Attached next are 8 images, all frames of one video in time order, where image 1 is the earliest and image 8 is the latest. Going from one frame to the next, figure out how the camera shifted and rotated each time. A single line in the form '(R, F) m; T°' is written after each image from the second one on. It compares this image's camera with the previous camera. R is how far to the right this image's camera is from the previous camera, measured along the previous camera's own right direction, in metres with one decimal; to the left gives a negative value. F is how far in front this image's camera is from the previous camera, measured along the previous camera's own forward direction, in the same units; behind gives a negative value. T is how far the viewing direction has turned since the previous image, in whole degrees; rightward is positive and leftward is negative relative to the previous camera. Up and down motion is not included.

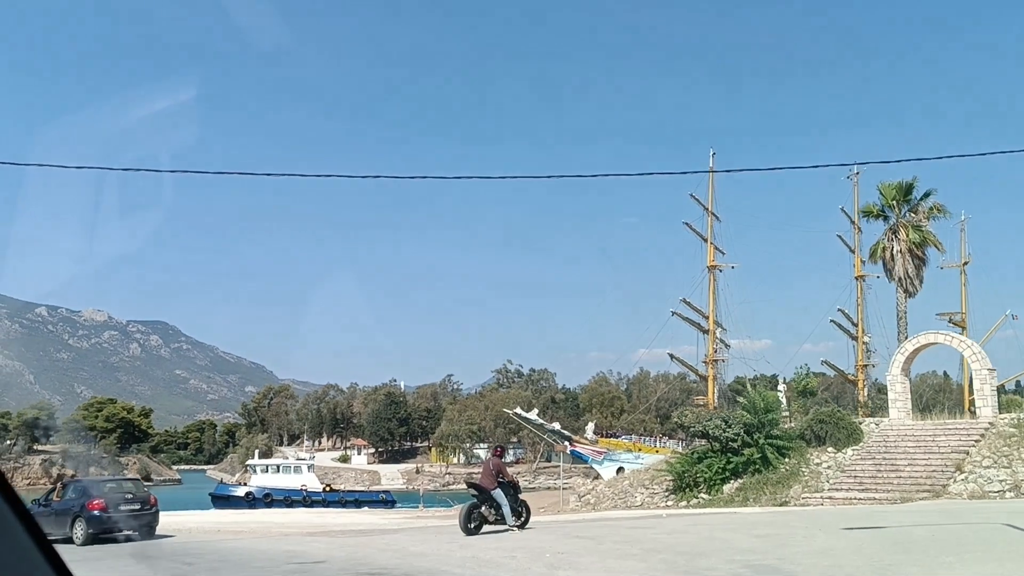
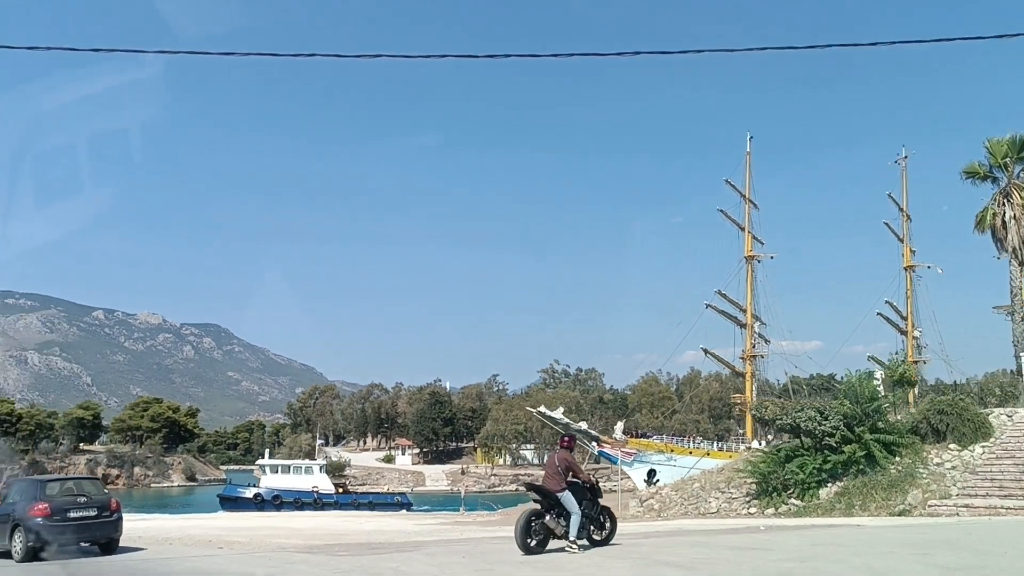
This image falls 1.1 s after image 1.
(-0.1, +4.5) m; -3°
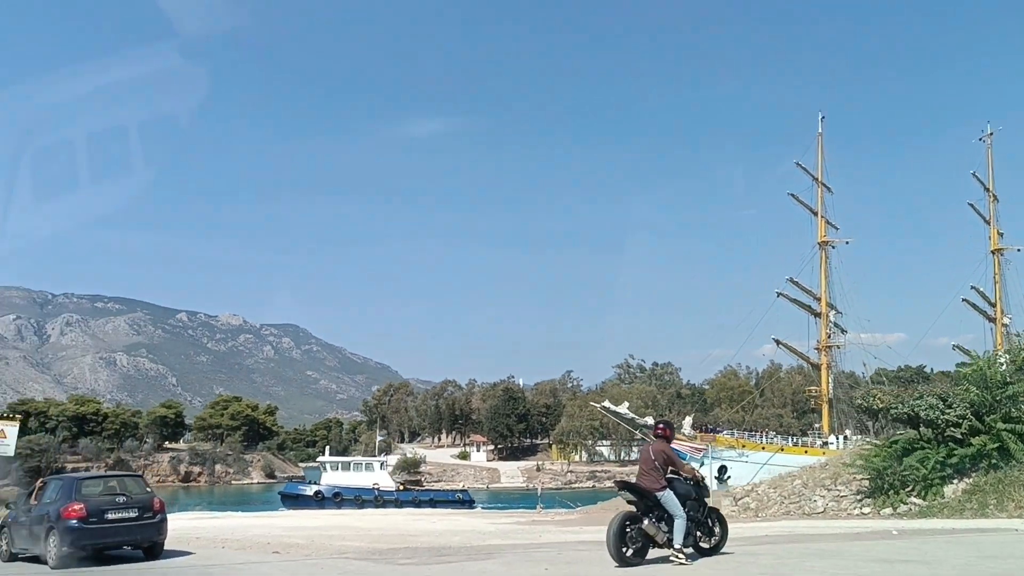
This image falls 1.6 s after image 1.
(-0.2, +2.1) m; -5°
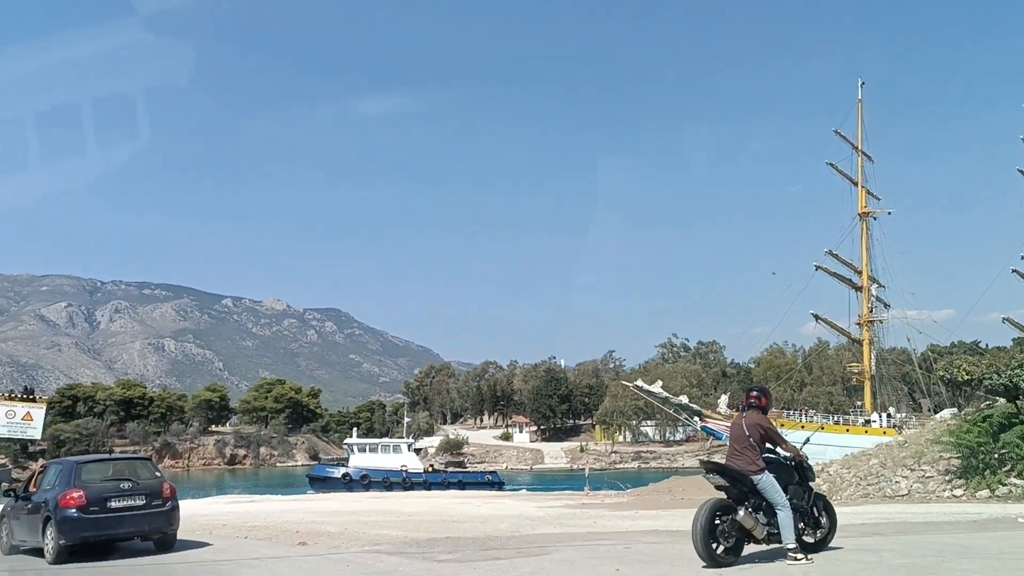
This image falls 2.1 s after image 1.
(-0.2, +1.9) m; -3°
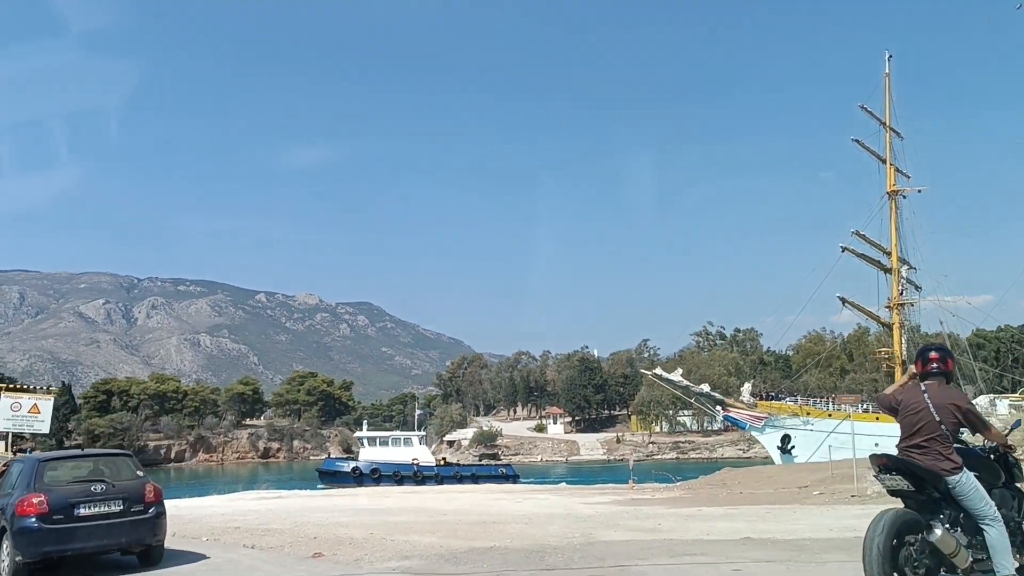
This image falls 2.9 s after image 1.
(-0.3, +2.5) m; -2°
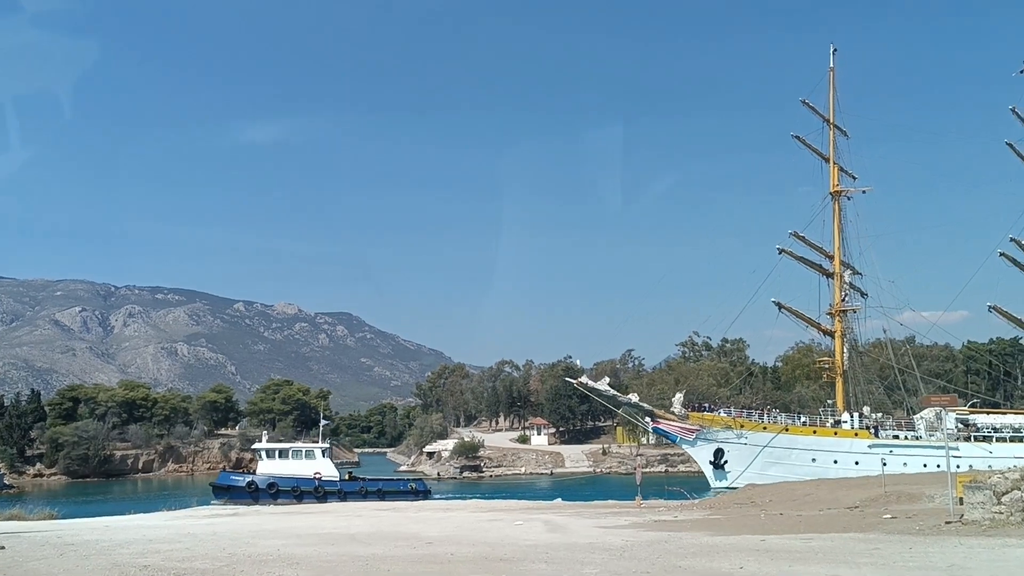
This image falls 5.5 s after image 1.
(-0.5, +4.6) m; +1°
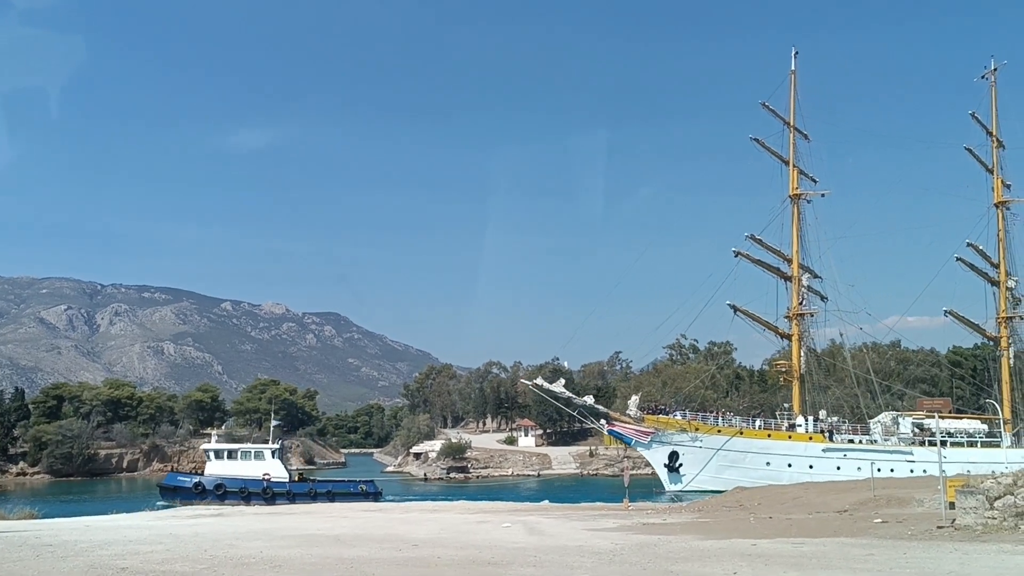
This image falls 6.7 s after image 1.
(0.0, +0.3) m; +1°
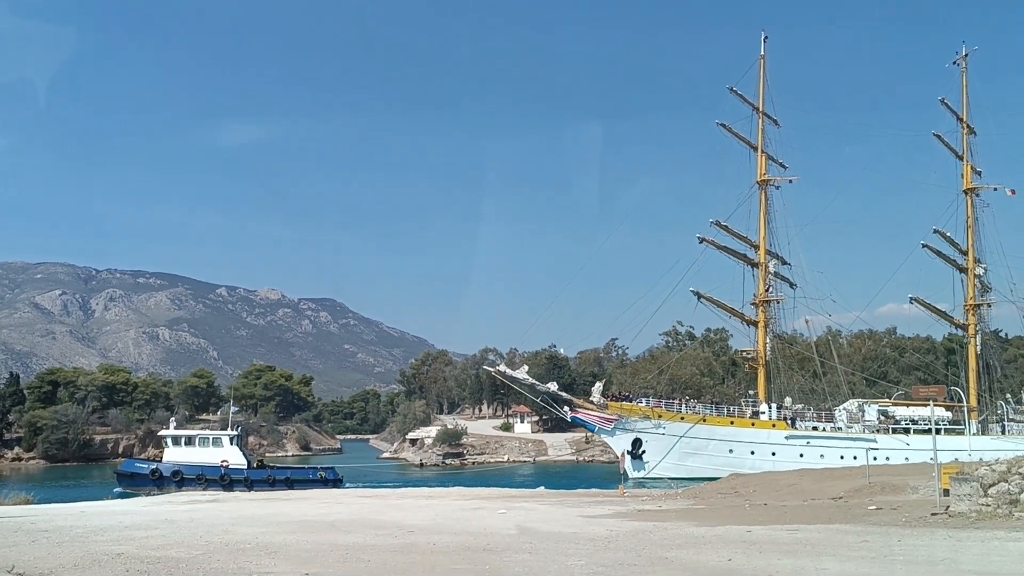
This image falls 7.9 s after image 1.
(0.0, +0.1) m; 0°
